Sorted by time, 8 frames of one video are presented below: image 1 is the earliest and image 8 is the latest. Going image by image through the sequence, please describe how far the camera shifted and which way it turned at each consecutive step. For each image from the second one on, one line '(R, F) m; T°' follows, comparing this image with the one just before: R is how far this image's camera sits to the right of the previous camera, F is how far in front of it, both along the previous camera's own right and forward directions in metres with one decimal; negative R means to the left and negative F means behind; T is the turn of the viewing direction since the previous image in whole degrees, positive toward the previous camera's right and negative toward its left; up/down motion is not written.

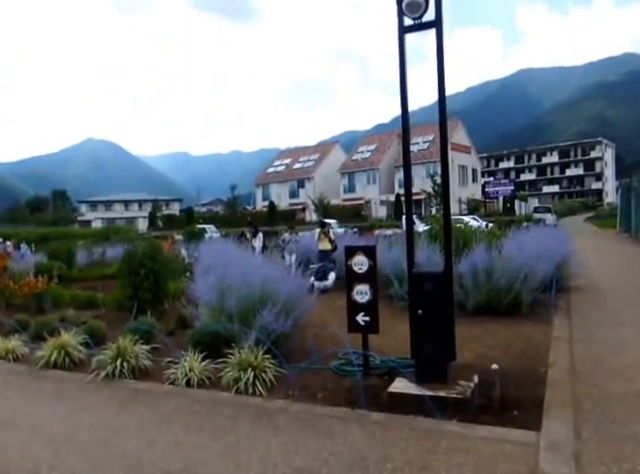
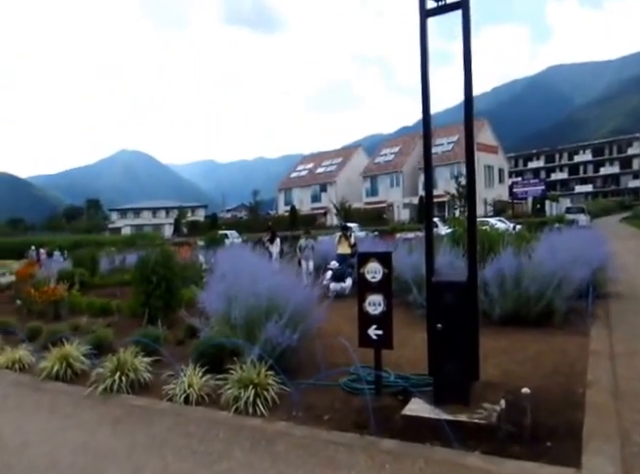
(+0.2, +0.5) m; -3°
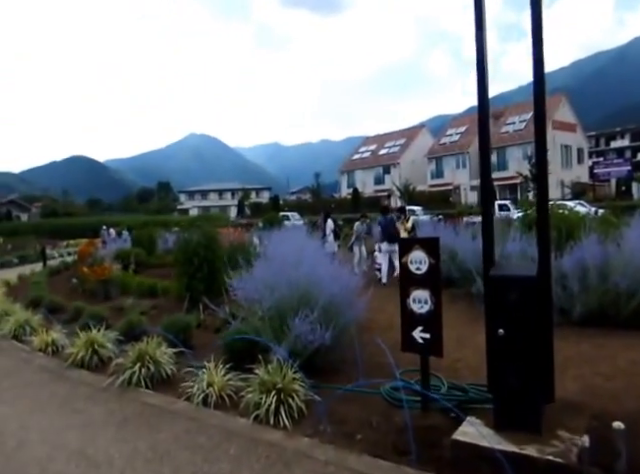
(+0.2, +0.8) m; -7°
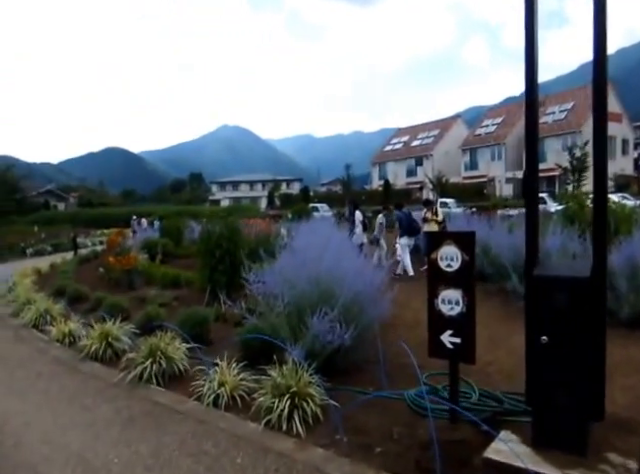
(+0.1, +0.4) m; -4°
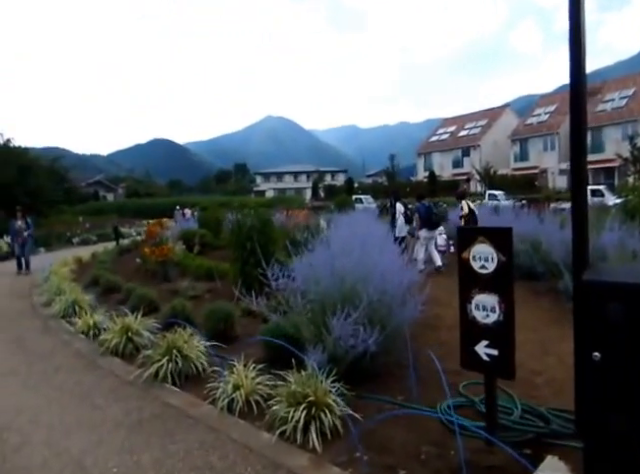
(+0.2, +0.4) m; -5°
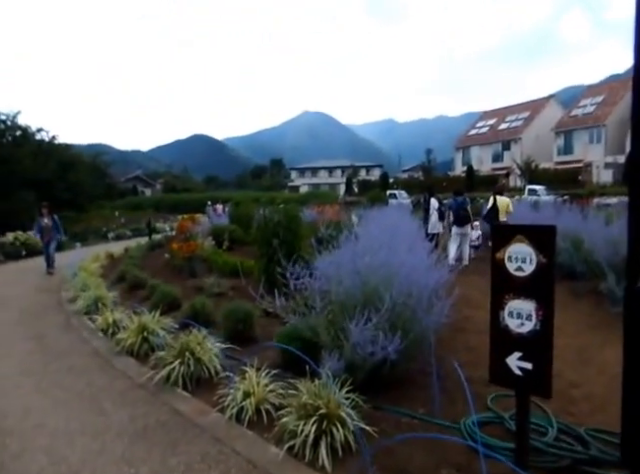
(+0.1, +0.3) m; -4°
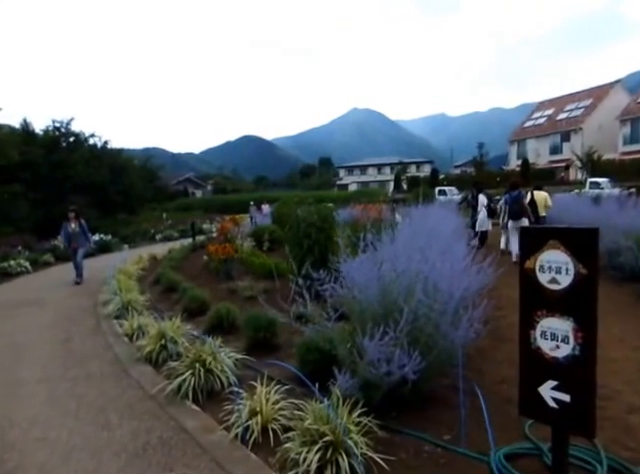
(+0.3, +0.4) m; -6°
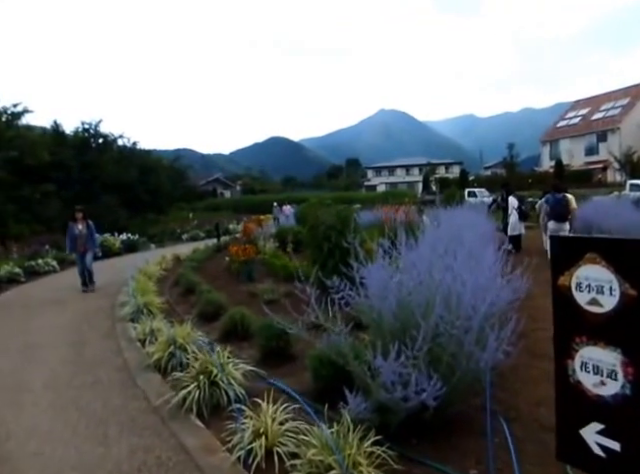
(+0.1, +0.3) m; -3°
